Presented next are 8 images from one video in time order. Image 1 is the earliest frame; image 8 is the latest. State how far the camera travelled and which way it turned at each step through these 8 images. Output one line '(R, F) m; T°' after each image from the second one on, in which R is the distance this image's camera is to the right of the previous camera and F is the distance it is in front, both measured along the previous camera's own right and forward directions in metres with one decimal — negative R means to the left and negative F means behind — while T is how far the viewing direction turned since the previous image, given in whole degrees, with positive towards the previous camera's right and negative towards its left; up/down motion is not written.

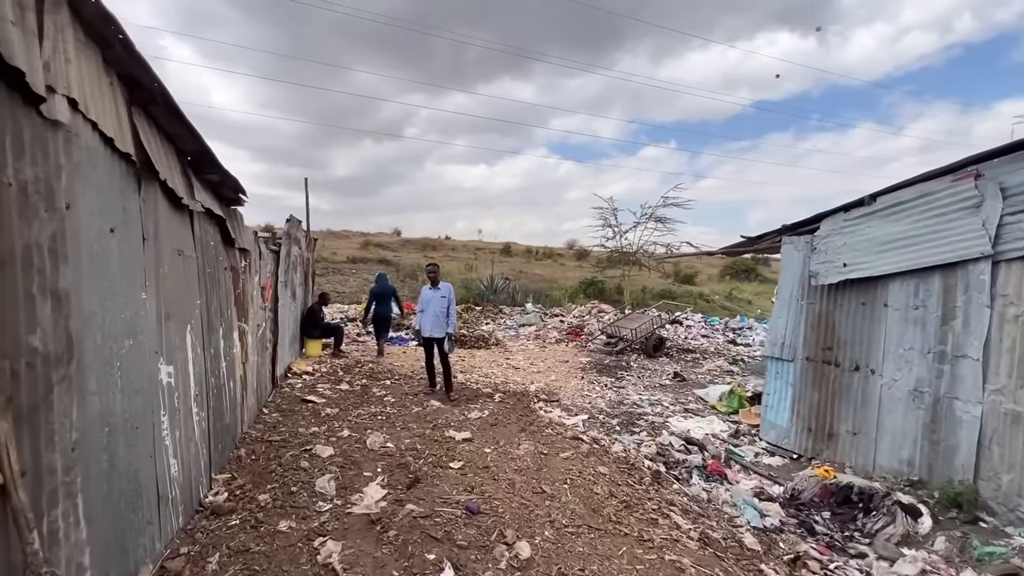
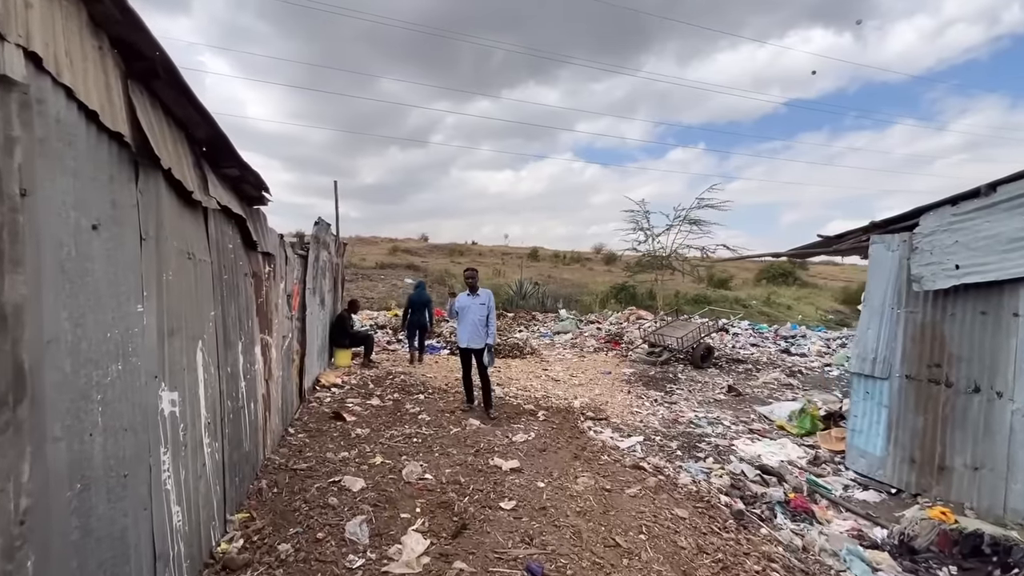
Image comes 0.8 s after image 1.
(-0.3, +0.6) m; -3°
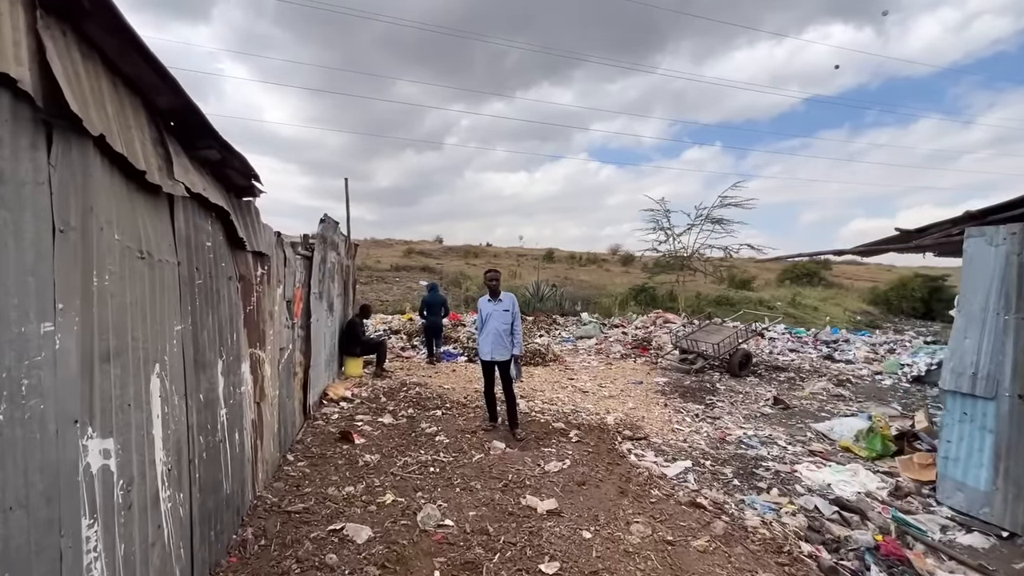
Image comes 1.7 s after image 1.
(-0.2, +0.7) m; -2°
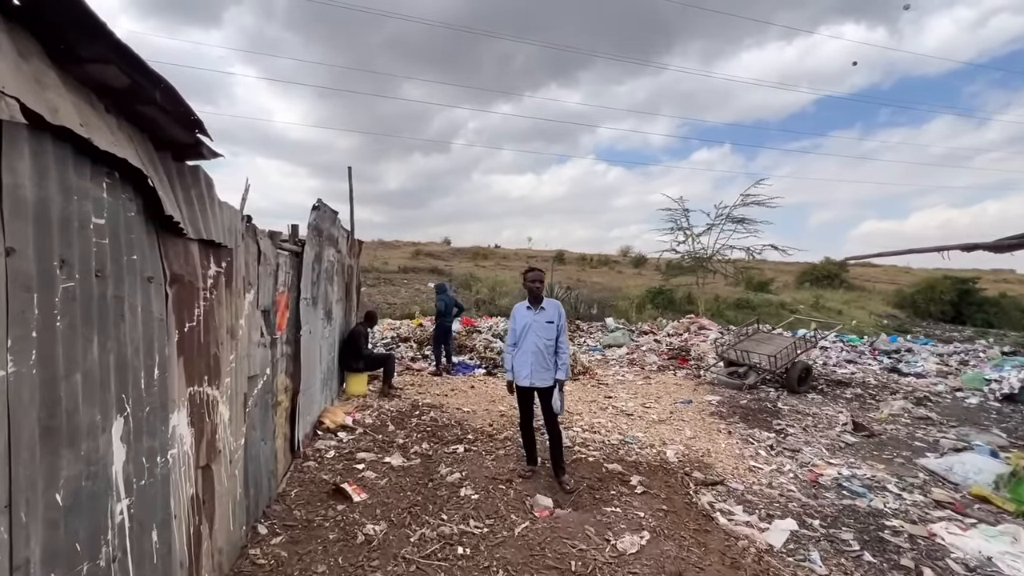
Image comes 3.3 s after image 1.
(-0.4, +1.3) m; -1°
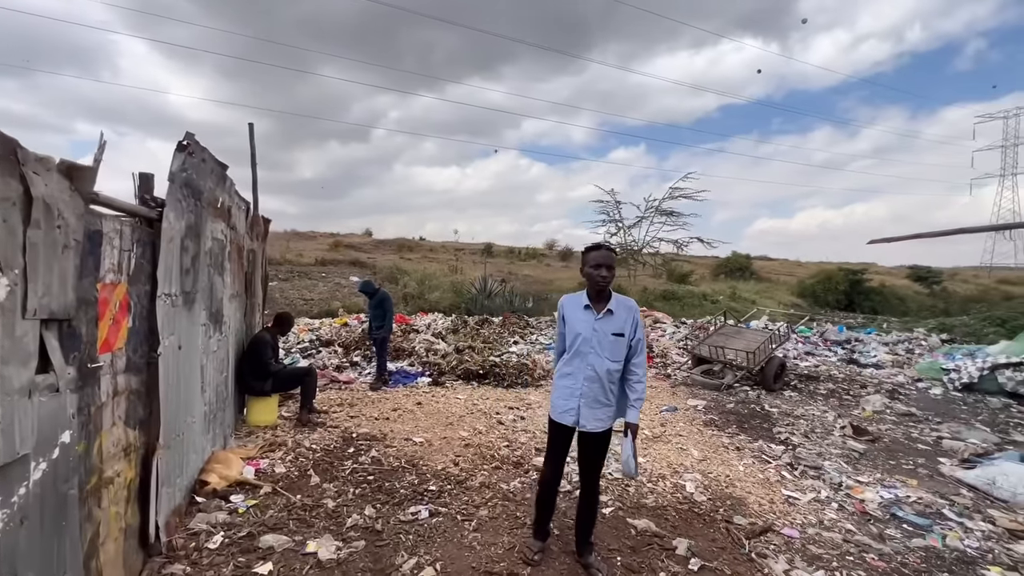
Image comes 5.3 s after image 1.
(-0.4, +1.5) m; +9°
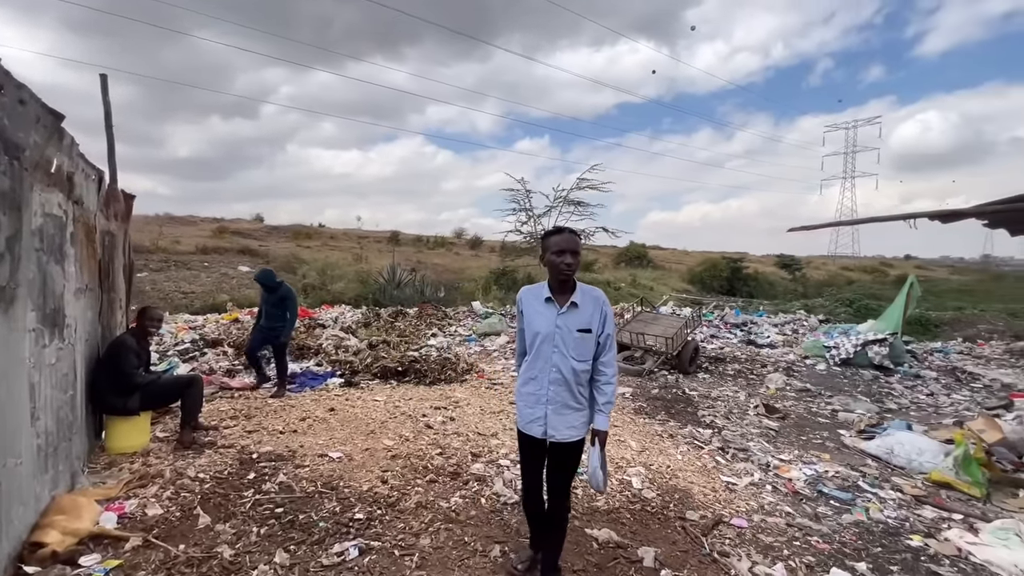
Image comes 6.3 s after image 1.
(-0.2, +0.5) m; +11°
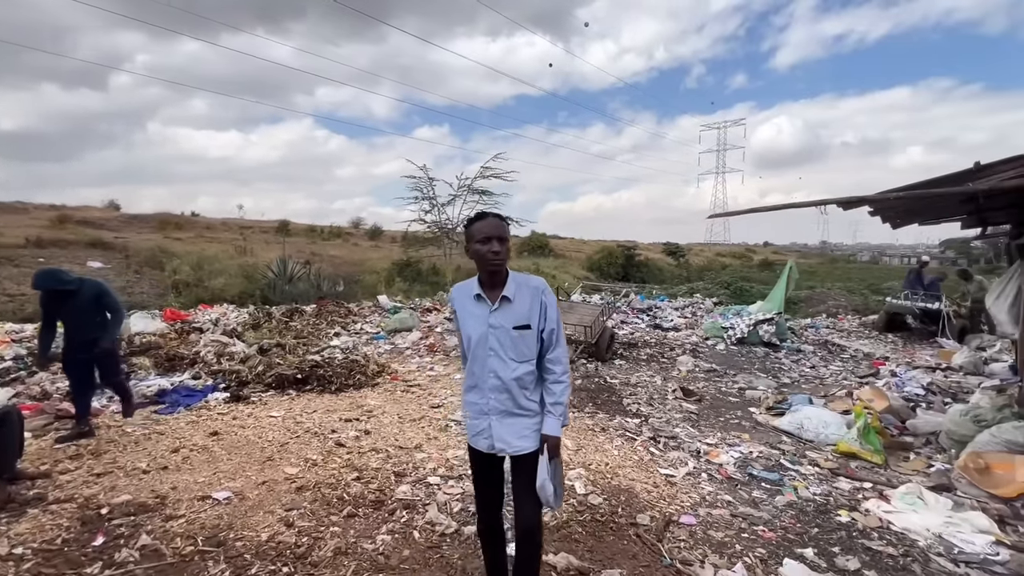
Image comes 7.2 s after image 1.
(-0.2, +0.5) m; +12°
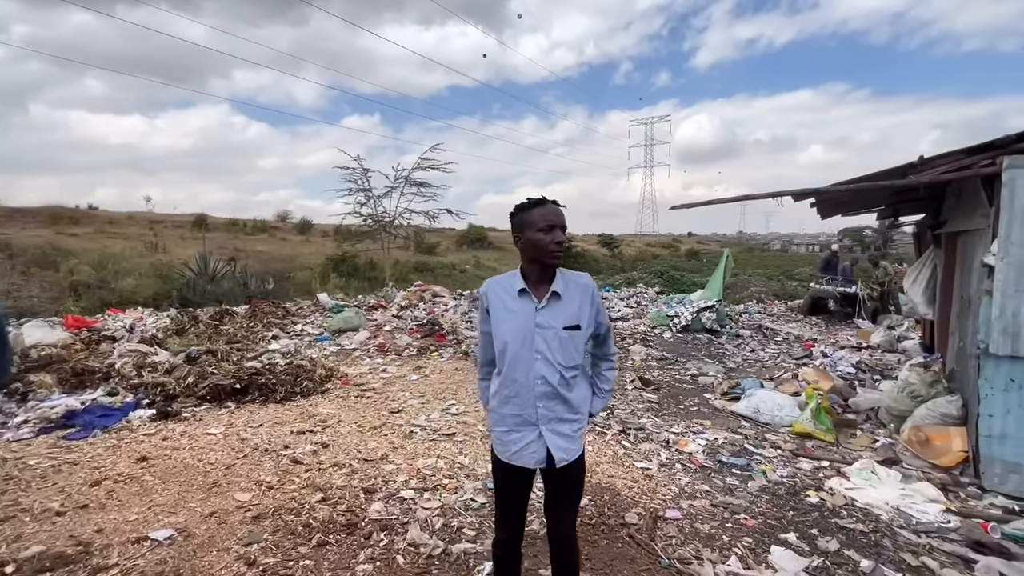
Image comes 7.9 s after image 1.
(-0.3, +0.2) m; +8°
